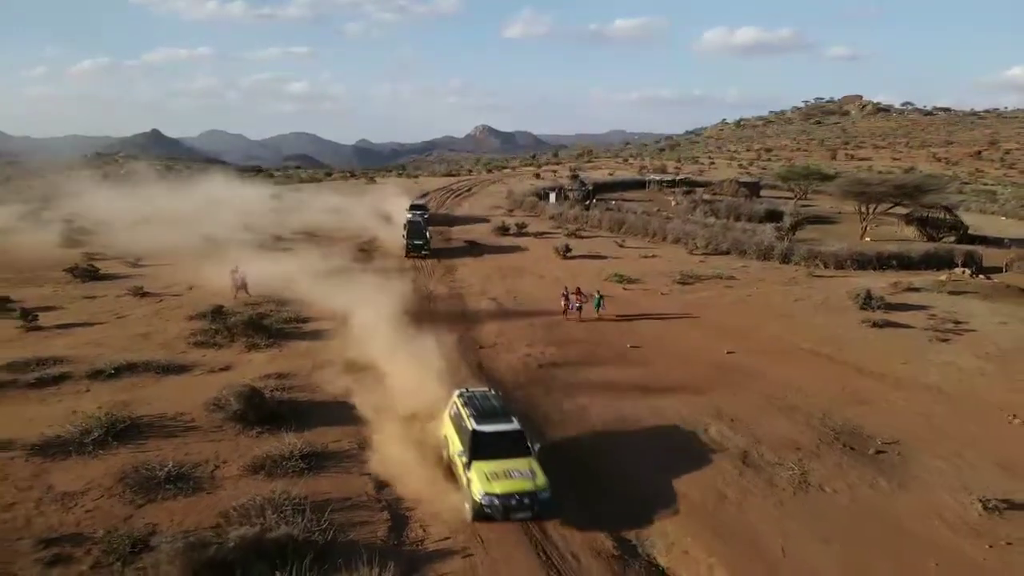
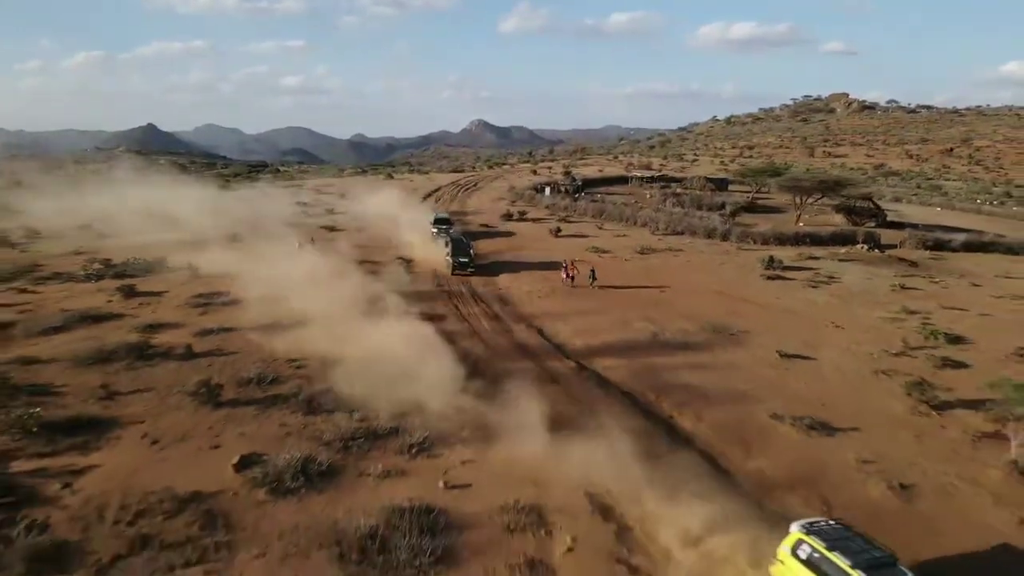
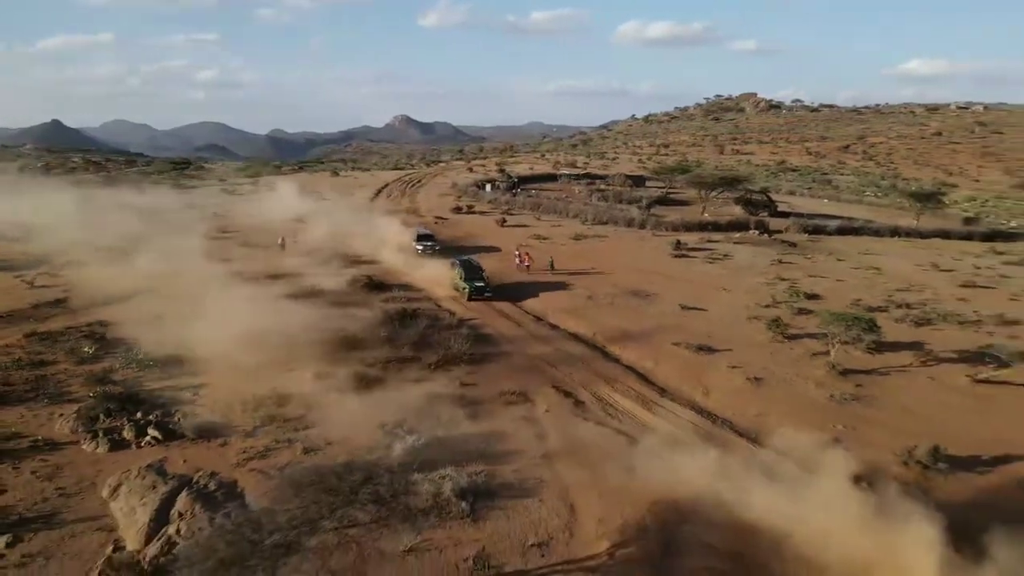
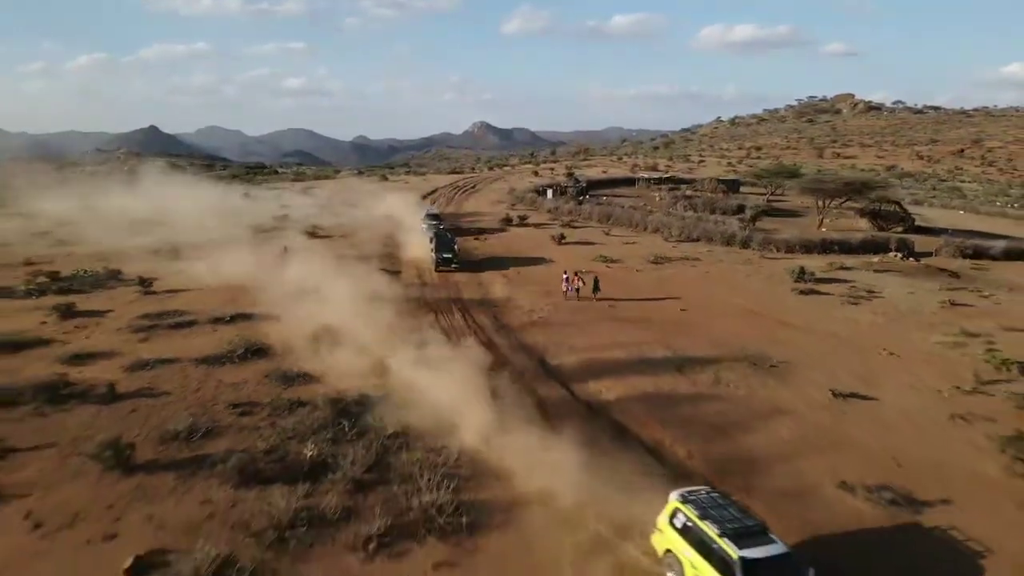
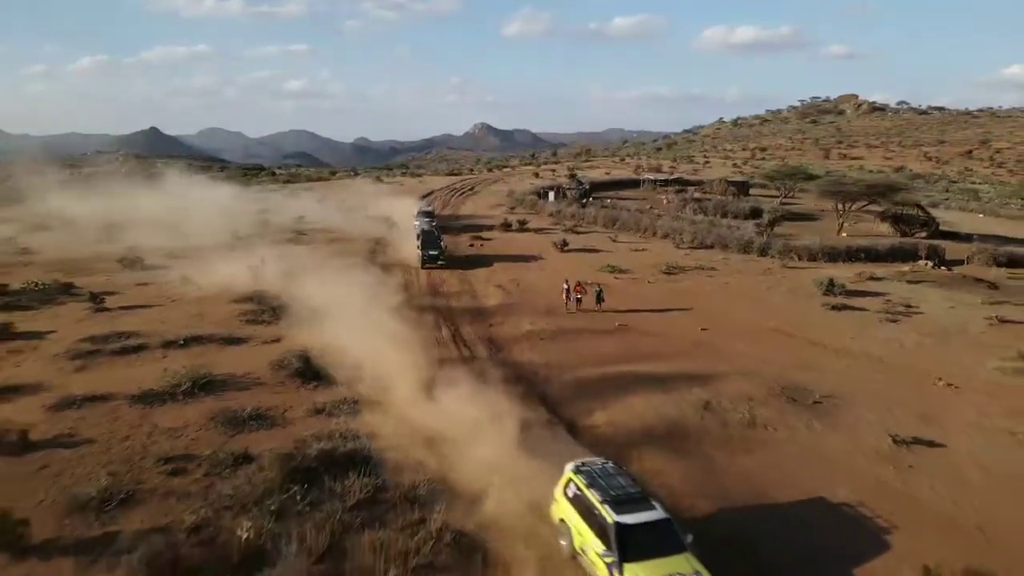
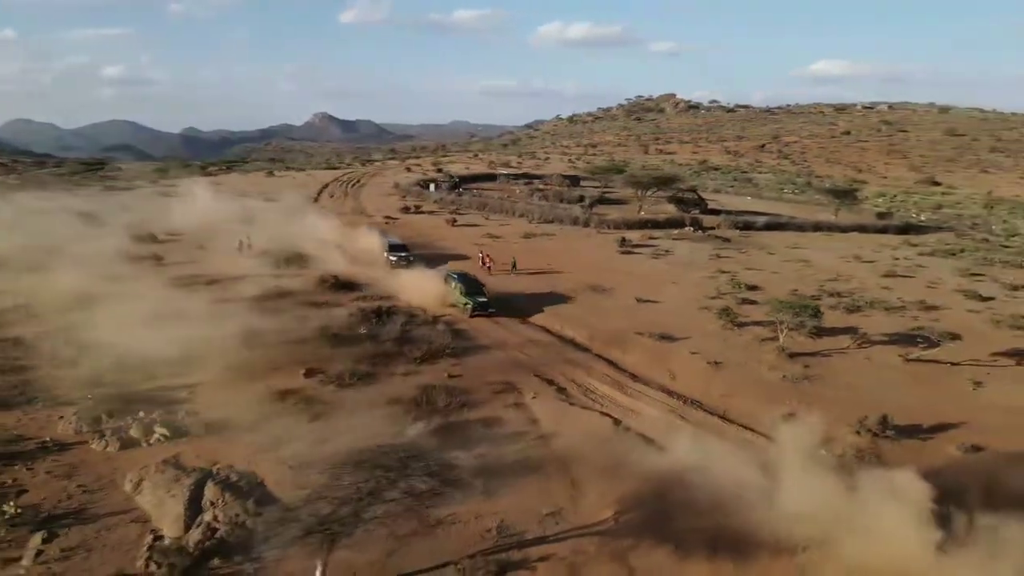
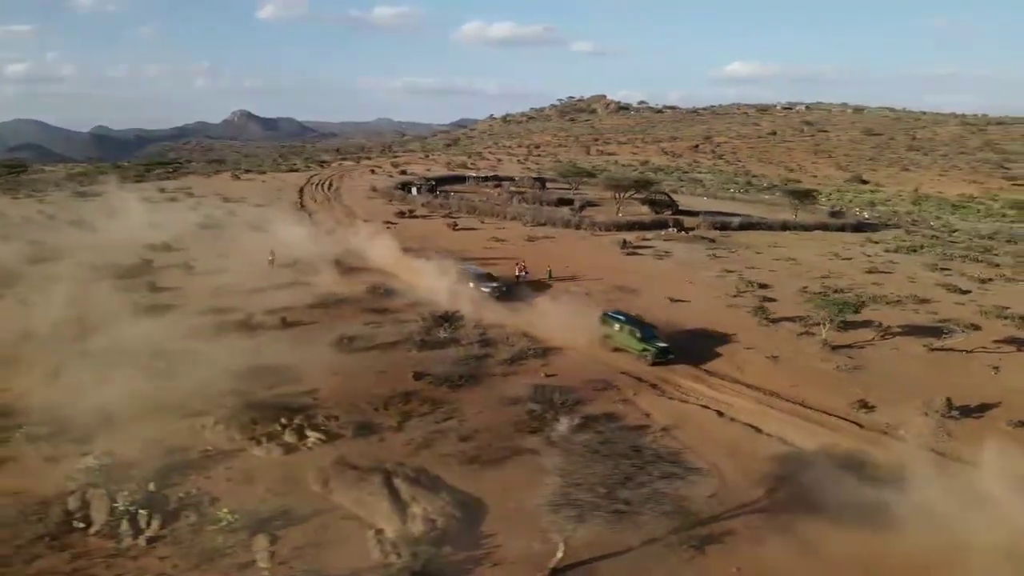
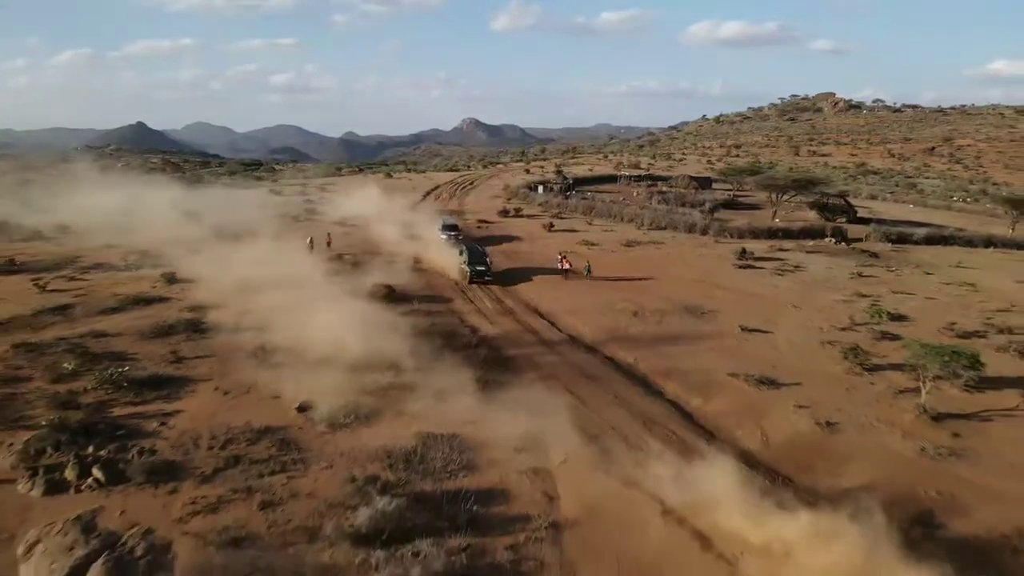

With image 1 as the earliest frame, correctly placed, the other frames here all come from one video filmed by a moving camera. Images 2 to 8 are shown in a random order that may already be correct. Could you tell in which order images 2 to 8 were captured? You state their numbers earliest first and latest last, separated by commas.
5, 4, 2, 8, 3, 6, 7
